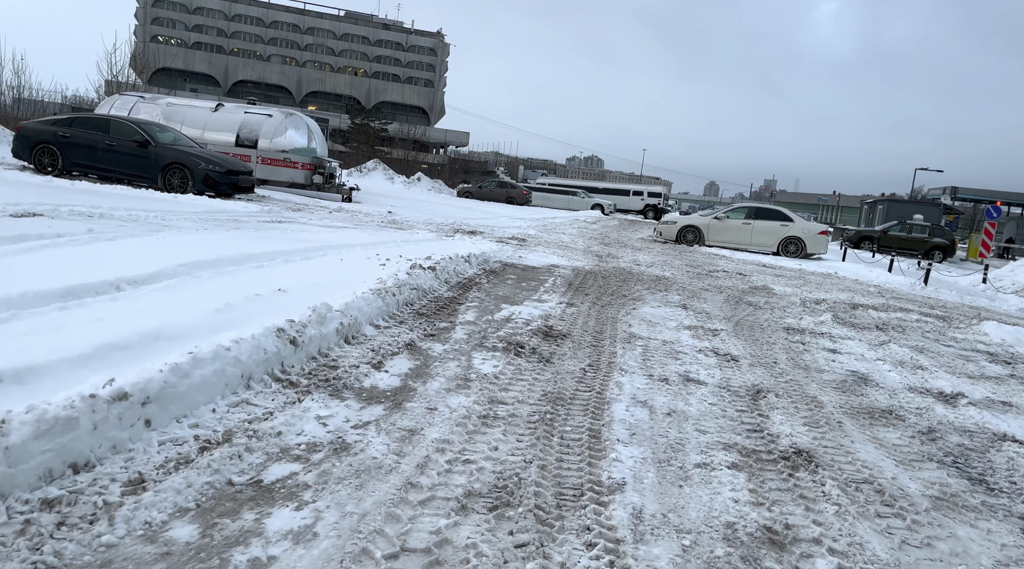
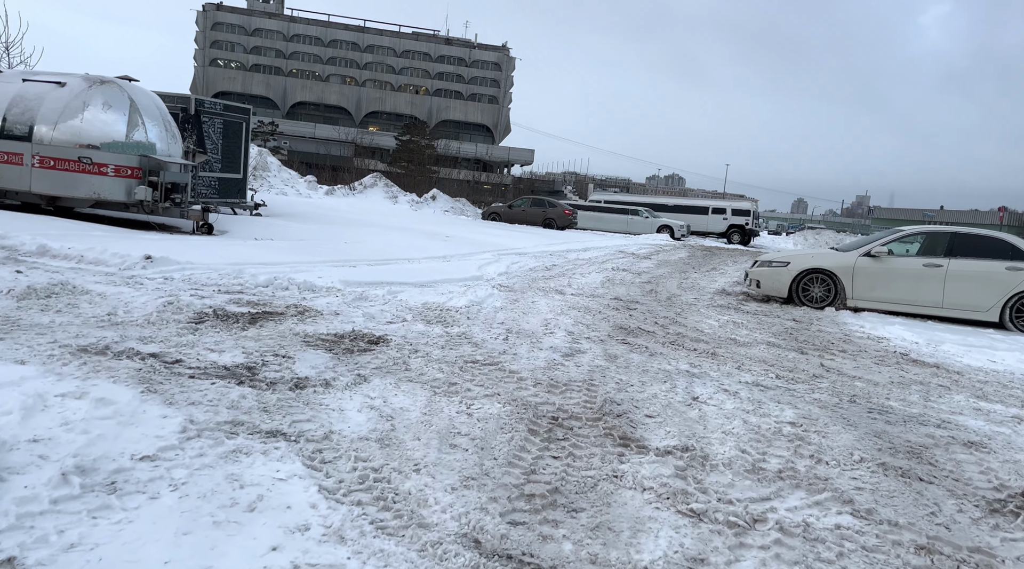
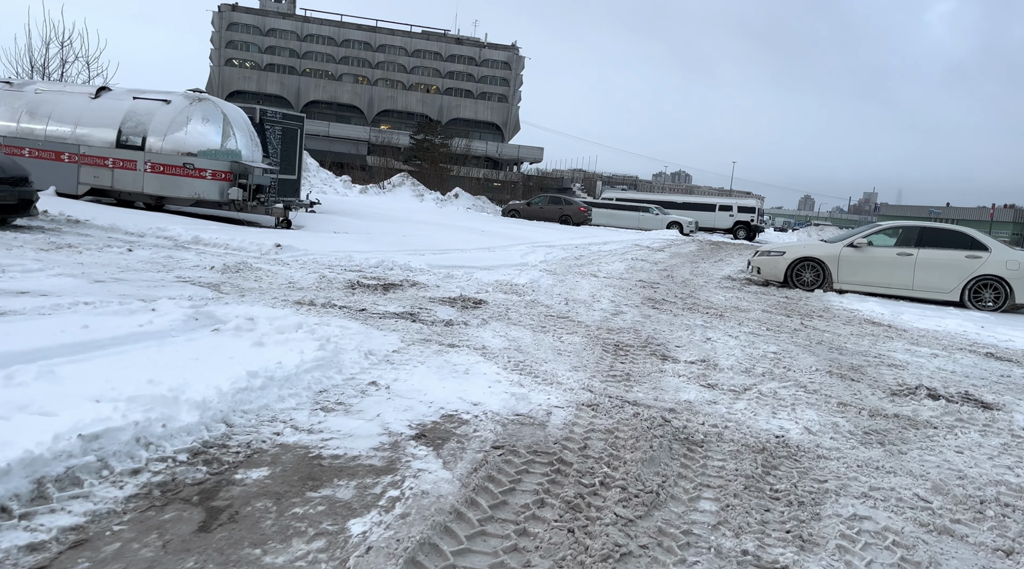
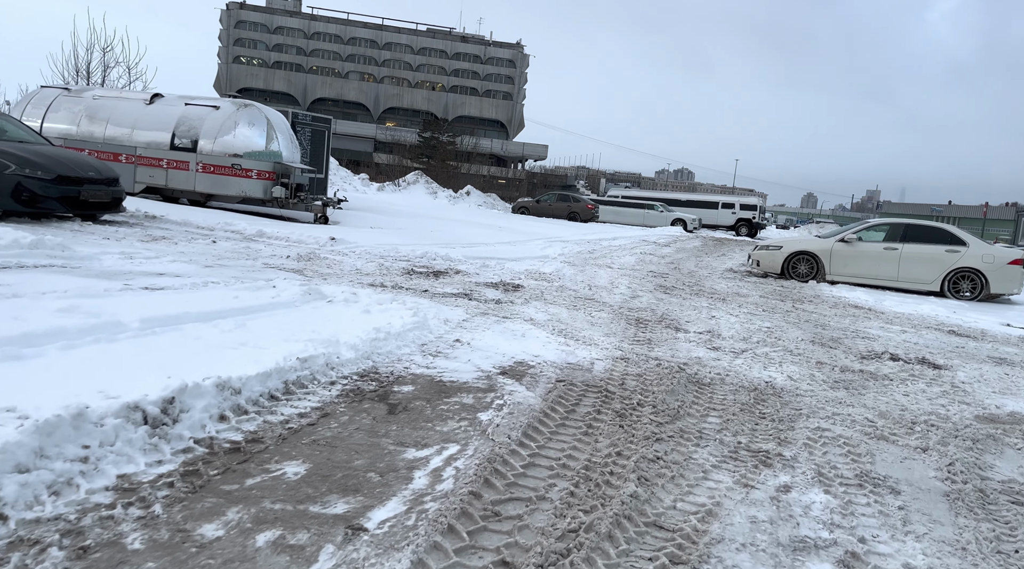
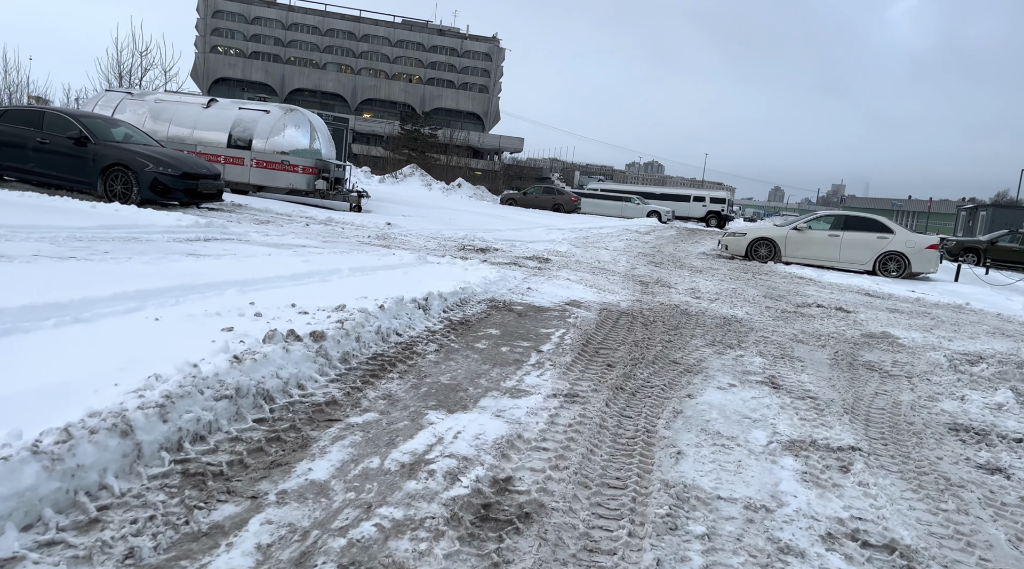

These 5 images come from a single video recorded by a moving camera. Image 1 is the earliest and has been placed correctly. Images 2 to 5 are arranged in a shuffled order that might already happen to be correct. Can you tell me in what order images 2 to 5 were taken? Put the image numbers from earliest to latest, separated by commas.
5, 4, 3, 2
